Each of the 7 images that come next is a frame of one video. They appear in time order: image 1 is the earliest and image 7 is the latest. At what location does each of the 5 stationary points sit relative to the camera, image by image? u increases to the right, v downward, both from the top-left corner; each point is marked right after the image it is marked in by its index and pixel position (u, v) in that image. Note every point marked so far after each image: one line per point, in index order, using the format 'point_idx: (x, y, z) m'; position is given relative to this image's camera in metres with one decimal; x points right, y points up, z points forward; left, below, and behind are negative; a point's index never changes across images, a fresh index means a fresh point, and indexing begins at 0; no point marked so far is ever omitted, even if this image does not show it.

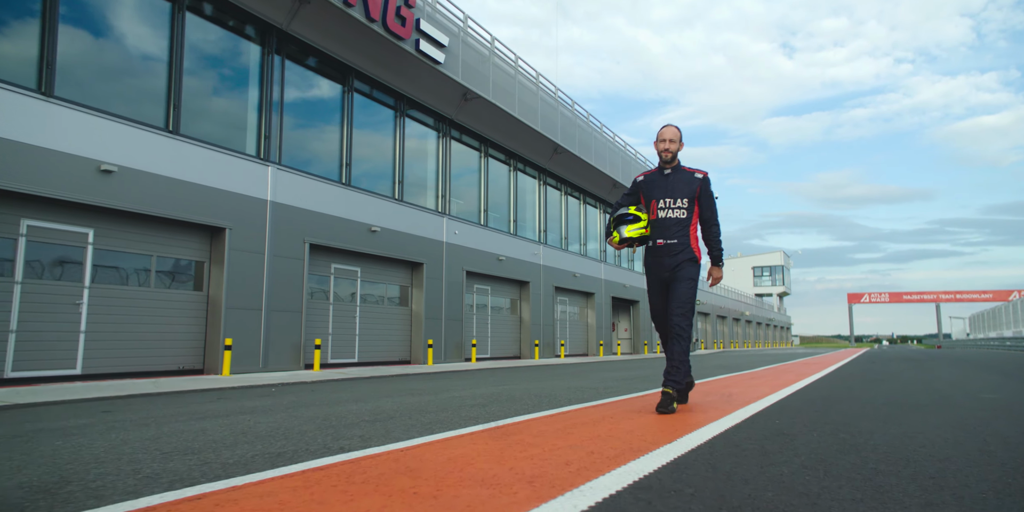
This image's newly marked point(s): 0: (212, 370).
0: (-5.7, -2.1, +10.4) m
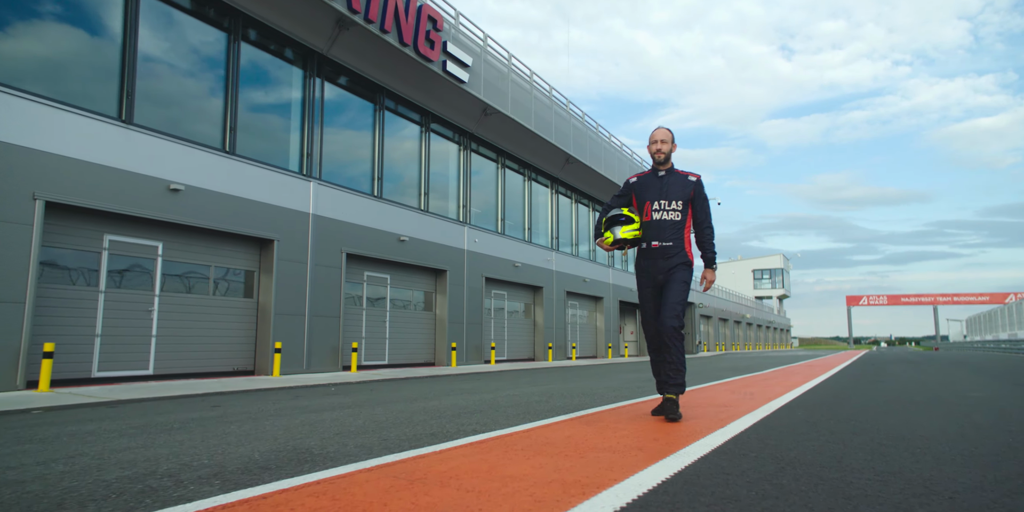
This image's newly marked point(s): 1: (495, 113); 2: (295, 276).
0: (-5.1, -2.3, +11.2) m
1: (-0.5, +4.5, +17.4) m
2: (-4.7, -0.4, +11.9) m
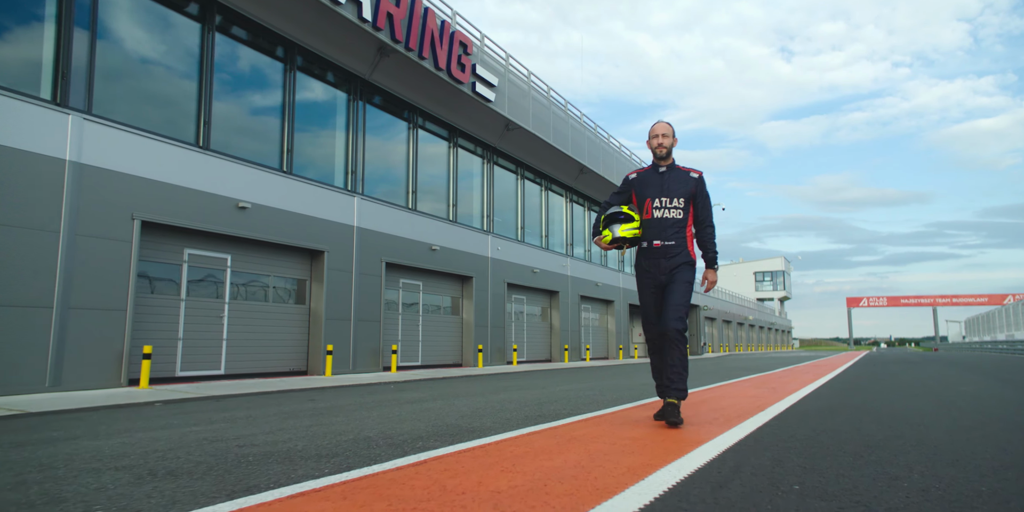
0: (-4.4, -2.6, +12.2) m
1: (+0.2, +4.3, +18.5) m
2: (-4.0, -0.7, +12.9) m
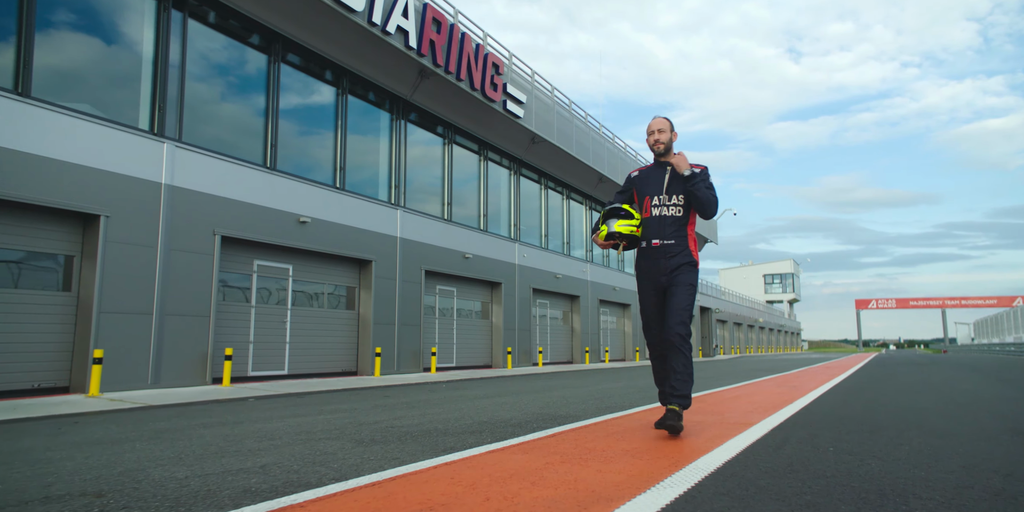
0: (-3.6, -2.8, +13.2) m
1: (+1.1, +4.1, +19.5) m
2: (-3.2, -0.9, +13.9) m
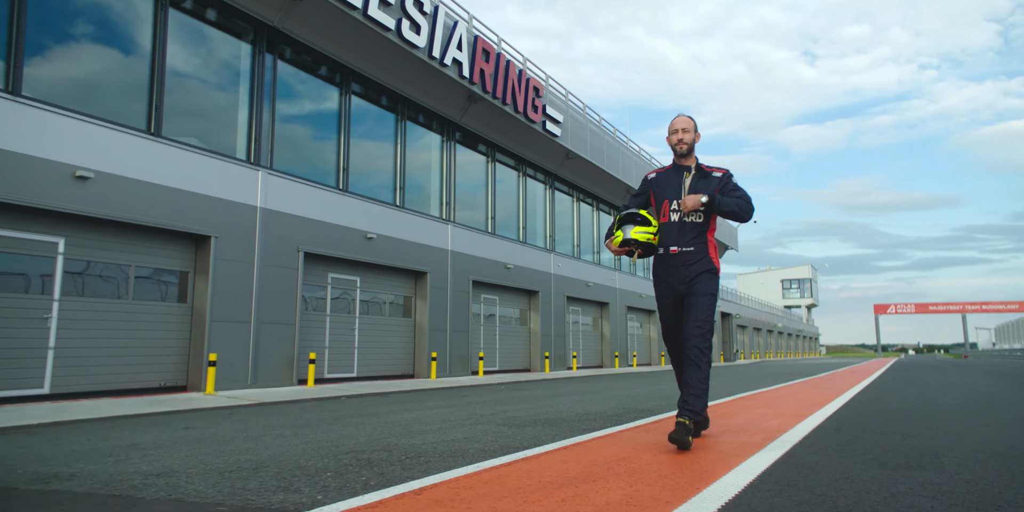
0: (-2.4, -3.1, +14.4) m
1: (+2.4, +3.7, +20.5) m
2: (-2.0, -1.2, +15.1) m
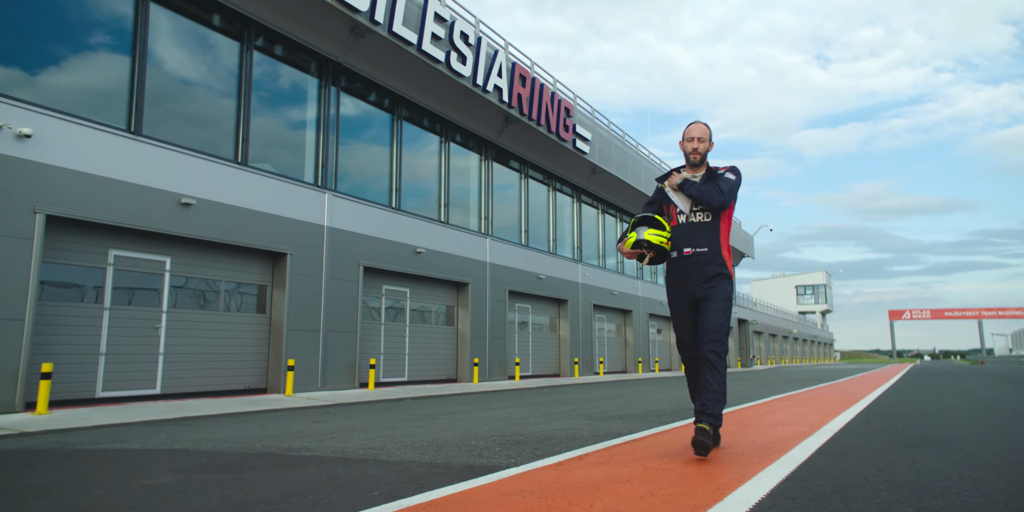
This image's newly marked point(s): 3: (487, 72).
0: (-1.4, -3.4, +15.4) m
1: (+3.5, +3.3, +21.5) m
2: (-1.0, -1.6, +16.1) m
3: (-0.7, +5.1, +15.1) m
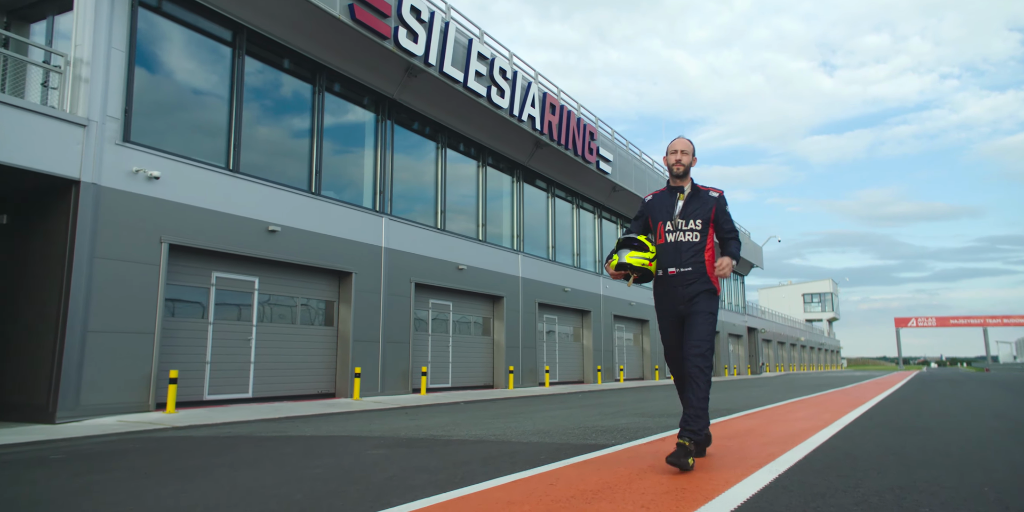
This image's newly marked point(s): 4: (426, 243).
0: (-0.4, -3.9, +16.7) m
1: (+4.5, +2.8, +22.8) m
2: (0.0, -2.0, +17.4) m
3: (+0.2, +4.6, +16.5) m
4: (-2.3, +0.4, +14.5) m
